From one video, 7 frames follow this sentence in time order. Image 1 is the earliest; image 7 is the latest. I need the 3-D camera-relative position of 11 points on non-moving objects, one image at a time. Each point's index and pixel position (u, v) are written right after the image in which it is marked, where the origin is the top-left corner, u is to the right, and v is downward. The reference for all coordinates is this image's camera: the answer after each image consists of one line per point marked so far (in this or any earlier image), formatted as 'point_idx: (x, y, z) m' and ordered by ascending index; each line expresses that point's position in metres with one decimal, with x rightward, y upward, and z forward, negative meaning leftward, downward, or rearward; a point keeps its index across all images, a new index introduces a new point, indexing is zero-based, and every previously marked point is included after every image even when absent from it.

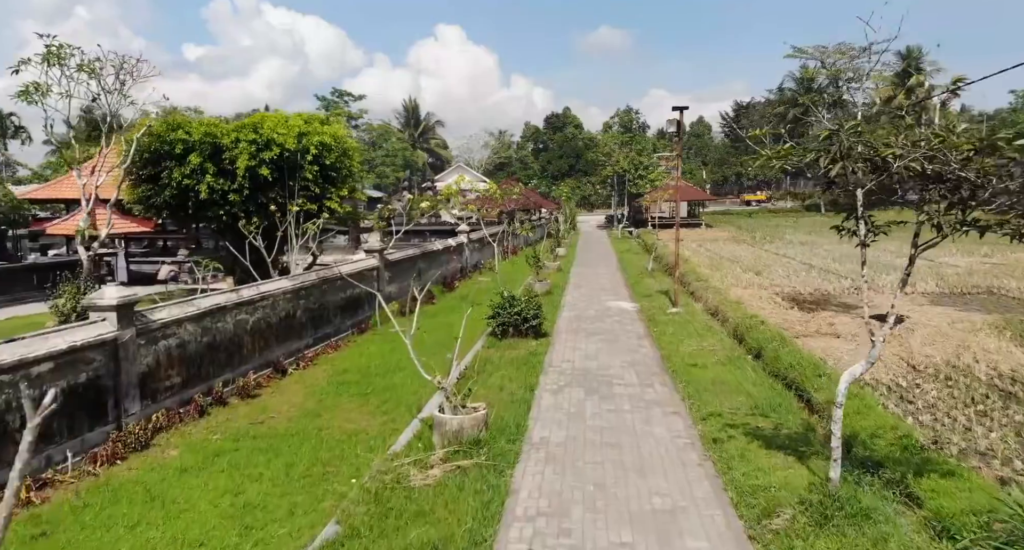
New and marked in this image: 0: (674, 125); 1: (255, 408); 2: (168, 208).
0: (+3.2, +2.9, +13.6) m
1: (-3.1, -1.6, +8.3) m
2: (-6.0, +1.2, +11.9) m
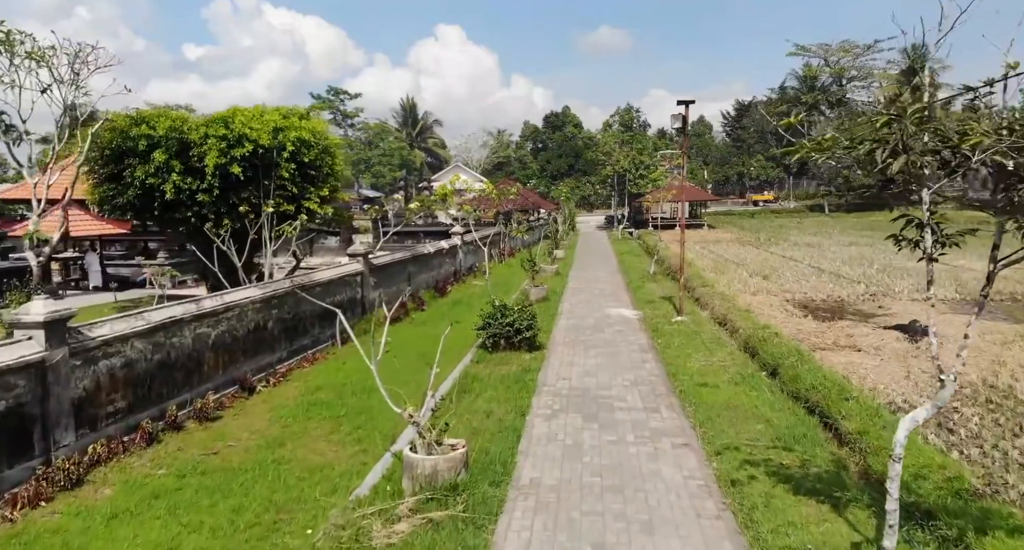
0: (+3.1, +2.8, +12.7) m
1: (-3.2, -1.7, +7.4) m
2: (-6.1, +1.1, +11.0) m
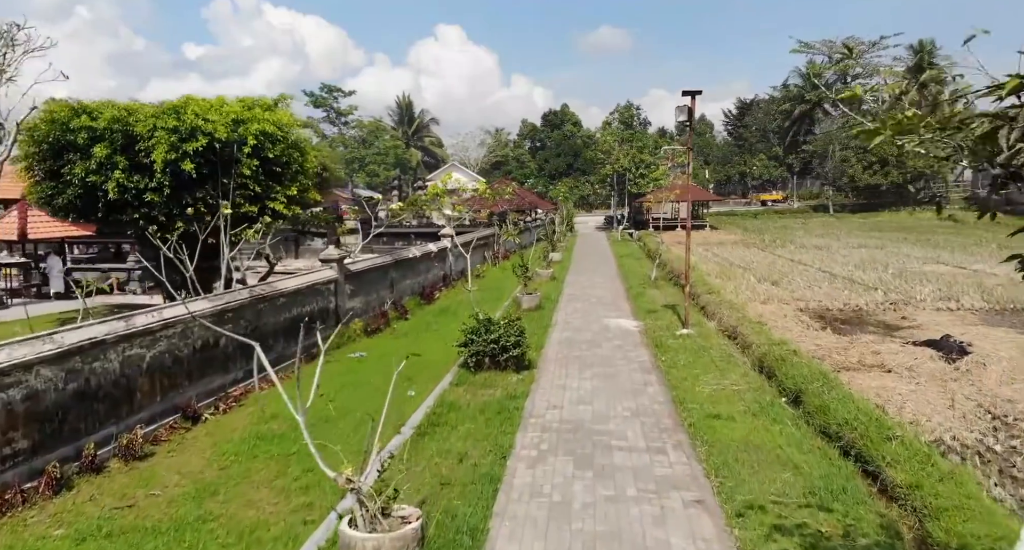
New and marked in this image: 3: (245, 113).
0: (+2.9, +2.7, +11.5) m
1: (-3.4, -1.9, +6.3) m
2: (-6.3, +0.9, +9.9) m
3: (-4.0, +2.4, +10.2) m
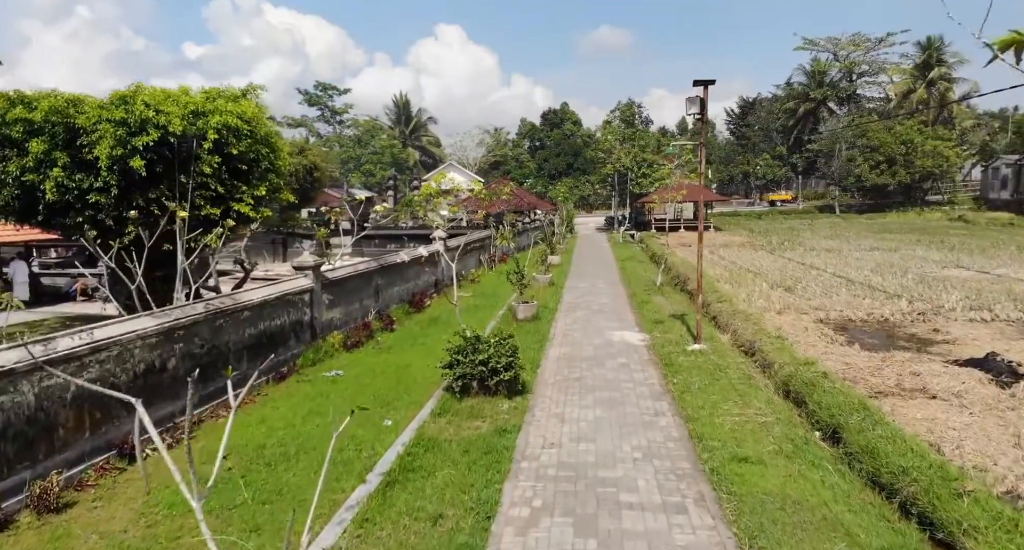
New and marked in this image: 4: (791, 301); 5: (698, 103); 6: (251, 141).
0: (+2.8, +2.6, +10.5) m
1: (-3.5, -2.0, +5.2) m
2: (-6.4, +0.8, +8.8) m
3: (-4.0, +2.3, +9.1) m
4: (+5.5, -0.5, +13.5) m
5: (+2.8, +2.6, +10.4) m
6: (-3.6, +1.9, +9.6) m
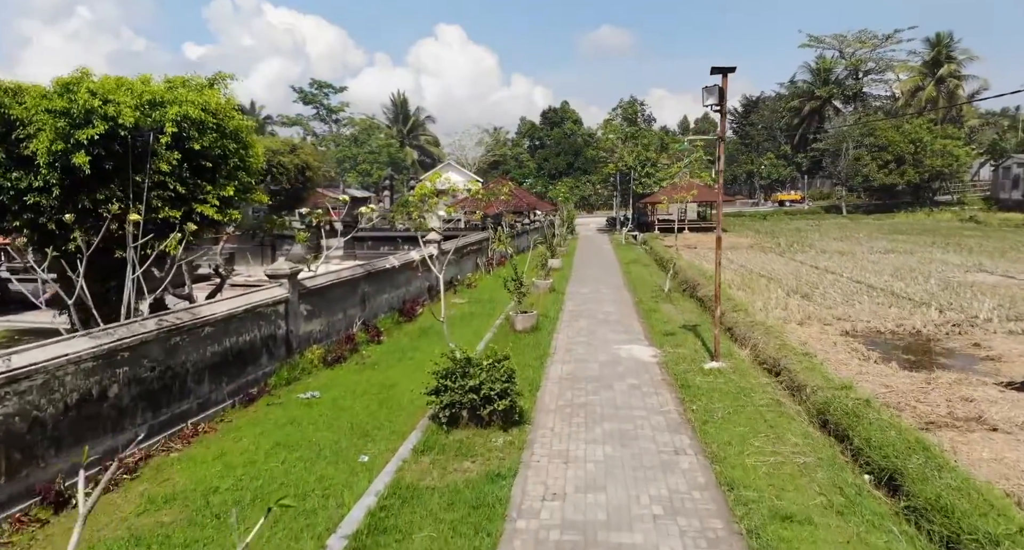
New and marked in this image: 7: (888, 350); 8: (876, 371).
0: (+2.8, +2.4, +9.4) m
1: (-3.6, -2.1, +4.2) m
2: (-6.4, +0.7, +7.8) m
3: (-4.1, +2.1, +8.1) m
4: (+5.4, -0.6, +12.5) m
5: (+2.8, +2.5, +9.4) m
6: (-3.7, +1.8, +8.6) m
7: (+5.3, -1.1, +9.8) m
8: (+4.5, -1.2, +8.5) m
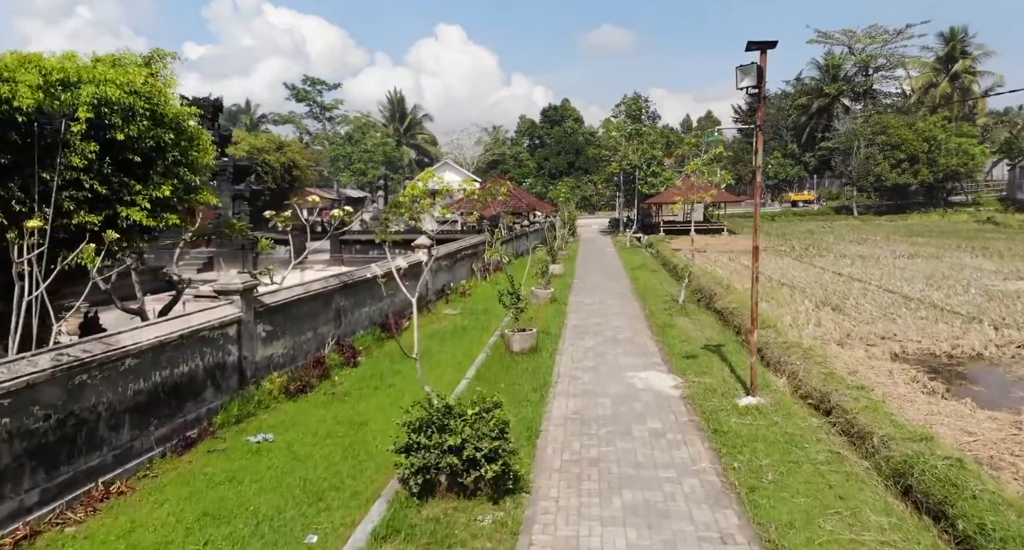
0: (+2.7, +2.2, +7.9) m
1: (-3.6, -2.3, +2.7) m
2: (-6.5, +0.5, +6.3) m
3: (-4.1, +1.9, +6.5) m
4: (+5.4, -0.8, +10.9) m
5: (+2.7, +2.3, +7.9) m
6: (-3.7, +1.6, +7.1) m
7: (+5.3, -1.3, +8.2) m
8: (+4.4, -1.4, +7.0) m
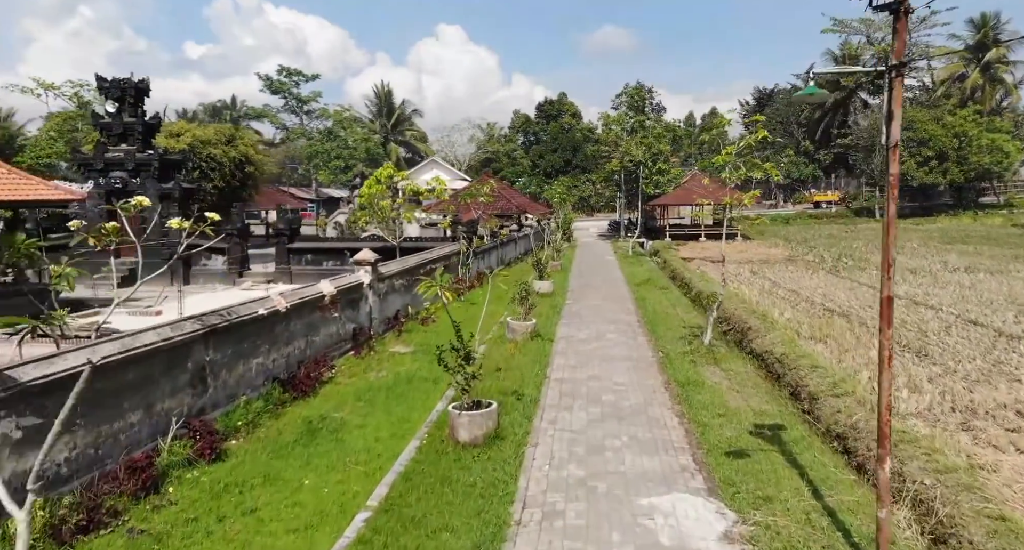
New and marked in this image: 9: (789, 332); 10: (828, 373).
0: (+2.2, +1.8, +4.4) m
1: (-4.1, -2.7, -0.9) m
2: (-7.0, +0.1, +2.7) m
3: (-4.6, +1.5, +3.0) m
4: (+4.9, -1.3, +7.4) m
5: (+2.2, +1.8, +4.3) m
6: (-4.2, +1.1, +3.5) m
7: (+4.8, -1.7, +4.7) m
8: (+3.9, -1.8, +3.4) m
9: (+4.2, -0.8, +10.2) m
10: (+3.6, -1.2, +7.8) m
